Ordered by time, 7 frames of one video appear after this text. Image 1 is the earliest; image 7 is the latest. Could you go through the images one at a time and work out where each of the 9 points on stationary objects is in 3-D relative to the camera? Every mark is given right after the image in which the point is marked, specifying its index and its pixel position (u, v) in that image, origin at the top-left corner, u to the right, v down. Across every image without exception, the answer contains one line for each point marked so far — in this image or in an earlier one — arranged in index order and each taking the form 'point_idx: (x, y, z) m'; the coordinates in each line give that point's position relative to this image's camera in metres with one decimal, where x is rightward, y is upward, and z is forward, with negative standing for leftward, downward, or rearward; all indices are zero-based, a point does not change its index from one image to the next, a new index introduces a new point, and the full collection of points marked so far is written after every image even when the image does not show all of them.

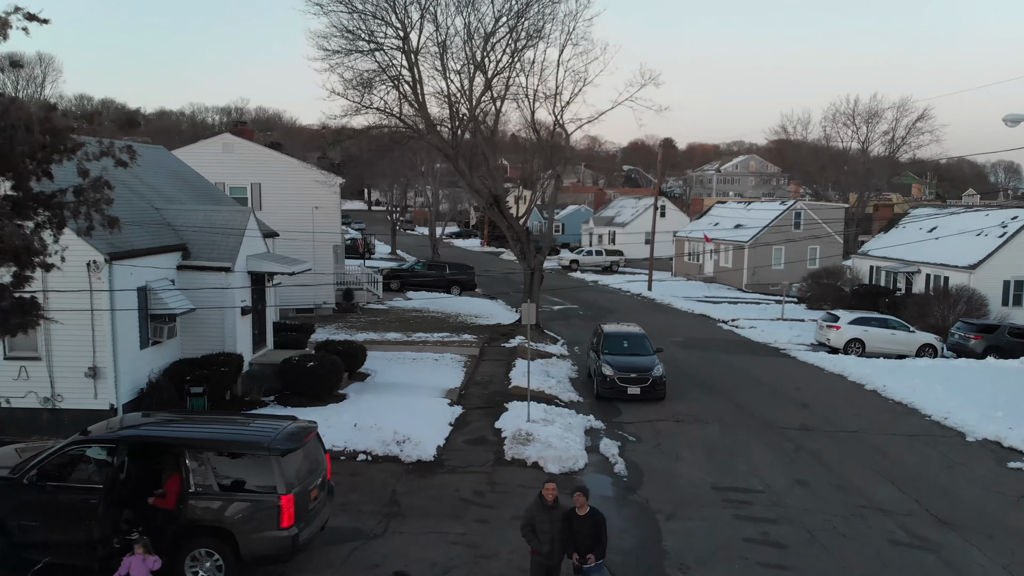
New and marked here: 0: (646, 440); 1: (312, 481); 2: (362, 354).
0: (+2.5, -2.9, +15.3) m
1: (-2.3, -2.2, +9.3) m
2: (-3.4, -1.5, +18.2) m
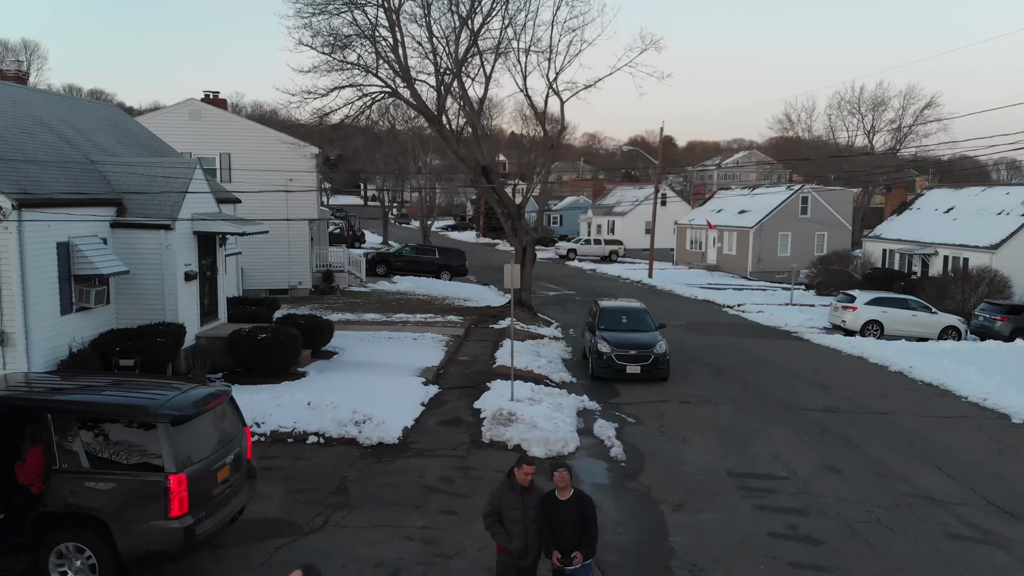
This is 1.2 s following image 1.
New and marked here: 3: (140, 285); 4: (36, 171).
0: (+2.2, -2.2, +13.3) m
1: (-2.6, -1.5, +7.3) m
2: (-3.7, -0.9, +16.2) m
3: (-6.5, +0.1, +14.2) m
4: (-7.6, +1.9, +13.0) m
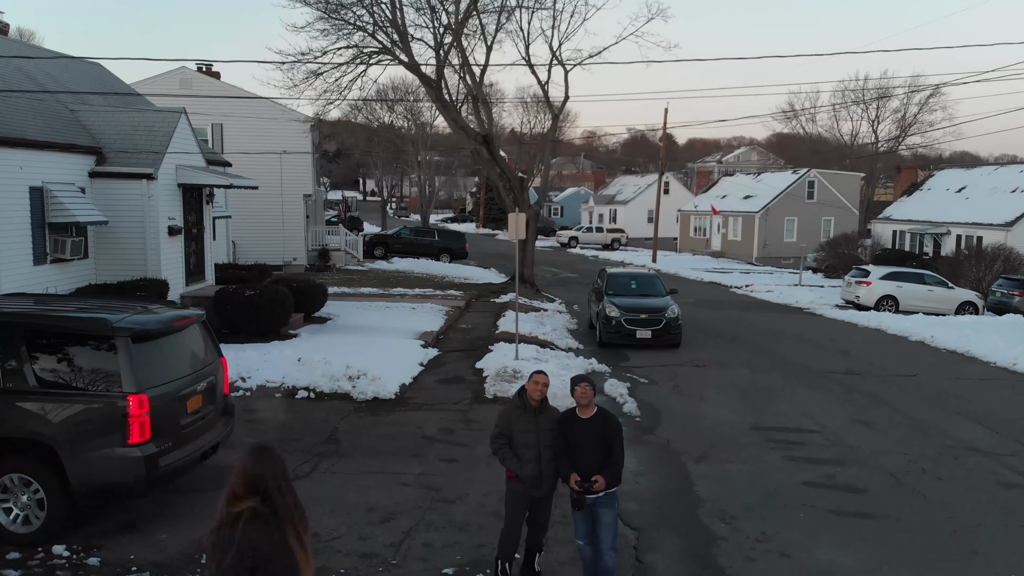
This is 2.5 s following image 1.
0: (+2.3, -1.4, +12.5) m
1: (-2.5, -0.8, +6.4) m
2: (-3.6, -0.1, +15.4) m
3: (-6.4, +0.8, +13.4) m
4: (-7.6, +2.6, +12.2) m
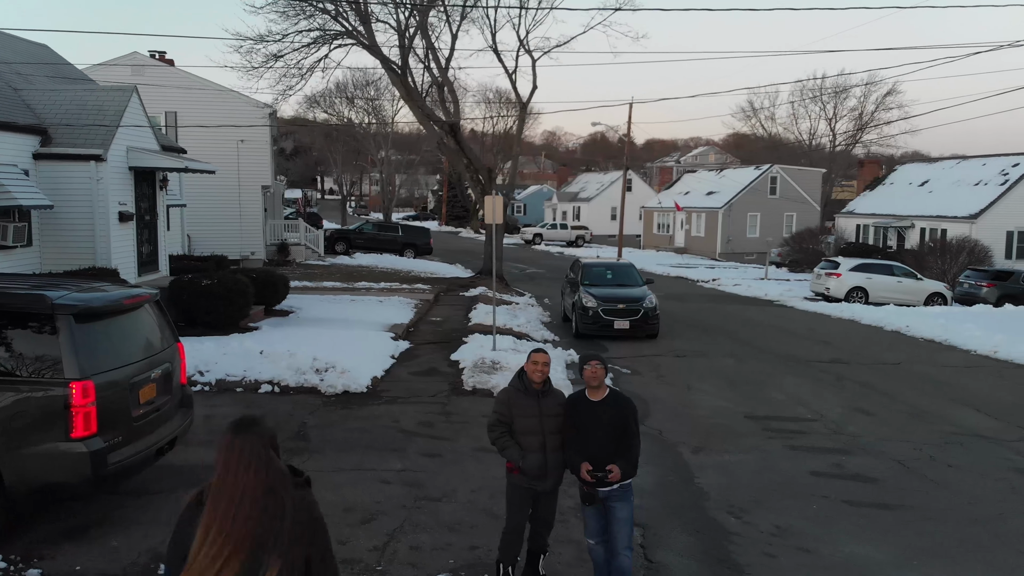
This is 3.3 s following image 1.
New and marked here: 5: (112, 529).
0: (+1.9, -1.2, +12.0) m
1: (-2.6, -0.6, +5.7) m
2: (-4.1, 0.0, +14.6) m
3: (-6.8, +1.0, +12.4) m
4: (-7.9, +2.8, +11.2) m
5: (-2.7, -1.6, +5.6) m
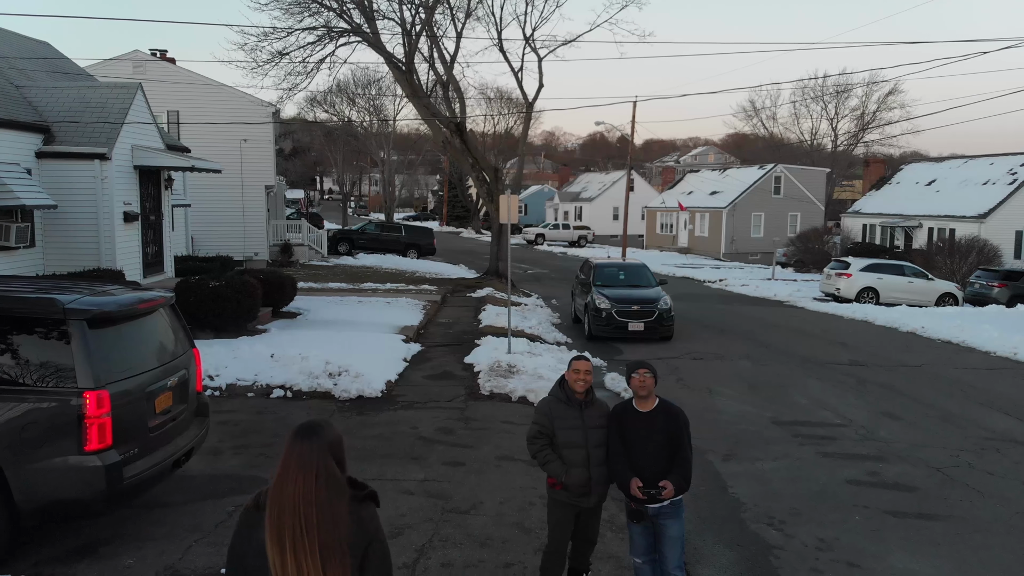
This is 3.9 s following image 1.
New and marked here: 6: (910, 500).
0: (+2.2, -1.3, +11.7) m
1: (-2.4, -0.6, +5.4) m
2: (-3.9, 0.0, +14.3) m
3: (-6.6, +1.0, +12.1) m
4: (-7.7, +2.8, +10.9) m
5: (-2.5, -1.7, +5.3) m
6: (+3.3, -1.8, +6.7) m
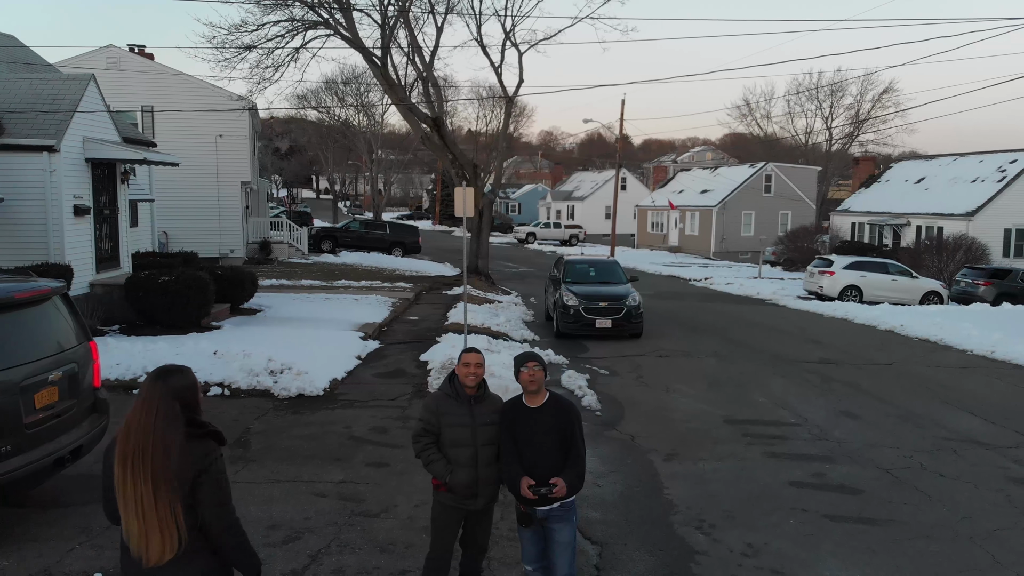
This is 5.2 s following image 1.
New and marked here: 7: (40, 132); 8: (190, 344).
0: (+1.5, -1.2, +11.4) m
1: (-3.0, -0.6, +5.1) m
2: (-4.5, +0.1, +14.0) m
3: (-7.2, +1.0, +11.8) m
4: (-8.3, +2.8, +10.6) m
5: (-3.1, -1.6, +5.0) m
6: (+2.7, -1.7, +6.4) m
7: (-7.0, +2.3, +11.9) m
8: (-4.2, -0.7, +10.5) m
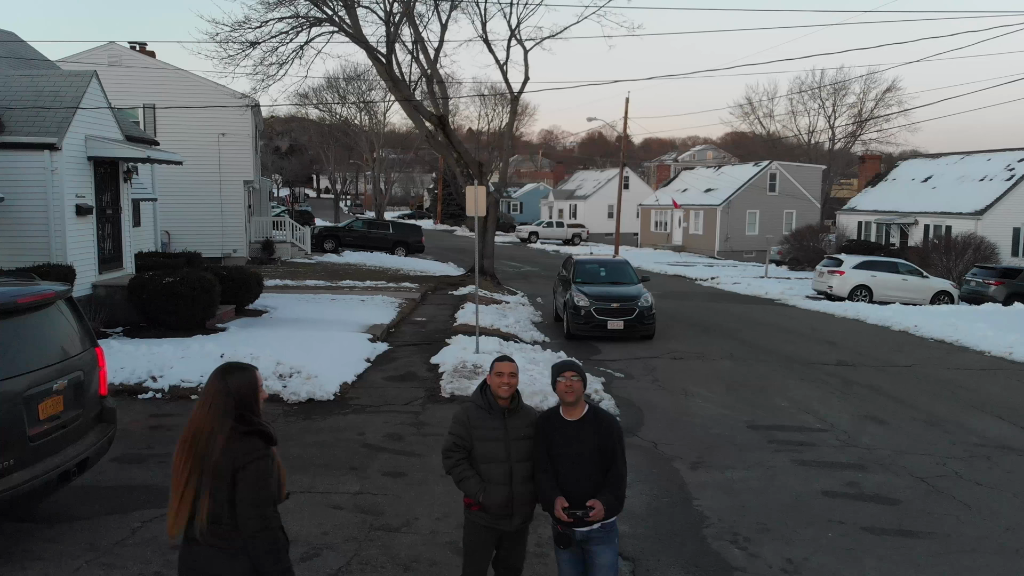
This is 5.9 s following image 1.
0: (+1.7, -1.2, +11.1) m
1: (-2.8, -0.6, +4.9) m
2: (-4.3, +0.1, +13.7) m
3: (-7.0, +1.0, +11.6) m
4: (-8.1, +2.8, +10.3) m
5: (-2.9, -1.6, +4.7) m
6: (+2.9, -1.7, +6.1) m
7: (-6.8, +2.3, +11.7) m
8: (-4.0, -0.8, +10.2) m
